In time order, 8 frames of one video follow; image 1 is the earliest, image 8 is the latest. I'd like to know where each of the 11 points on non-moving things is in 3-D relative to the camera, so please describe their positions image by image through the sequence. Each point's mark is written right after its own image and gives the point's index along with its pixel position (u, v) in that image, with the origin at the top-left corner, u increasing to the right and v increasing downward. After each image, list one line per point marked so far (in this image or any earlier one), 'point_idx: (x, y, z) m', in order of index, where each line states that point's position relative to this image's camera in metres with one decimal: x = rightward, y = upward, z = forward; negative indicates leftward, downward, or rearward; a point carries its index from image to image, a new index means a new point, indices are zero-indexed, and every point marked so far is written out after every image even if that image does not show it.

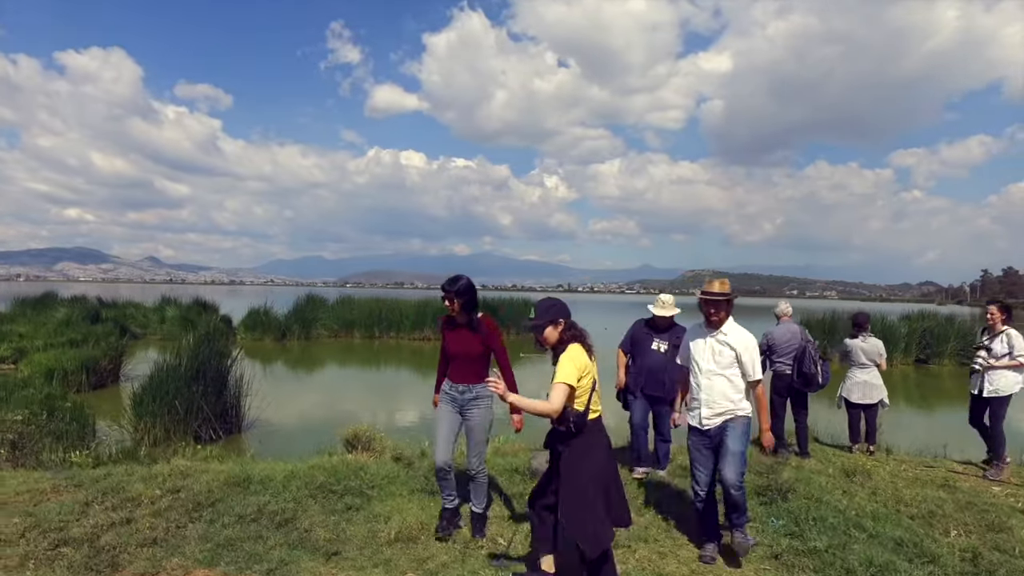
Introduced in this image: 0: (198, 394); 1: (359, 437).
0: (-4.8, -1.6, +10.0) m
1: (-1.6, -1.7, +7.3) m
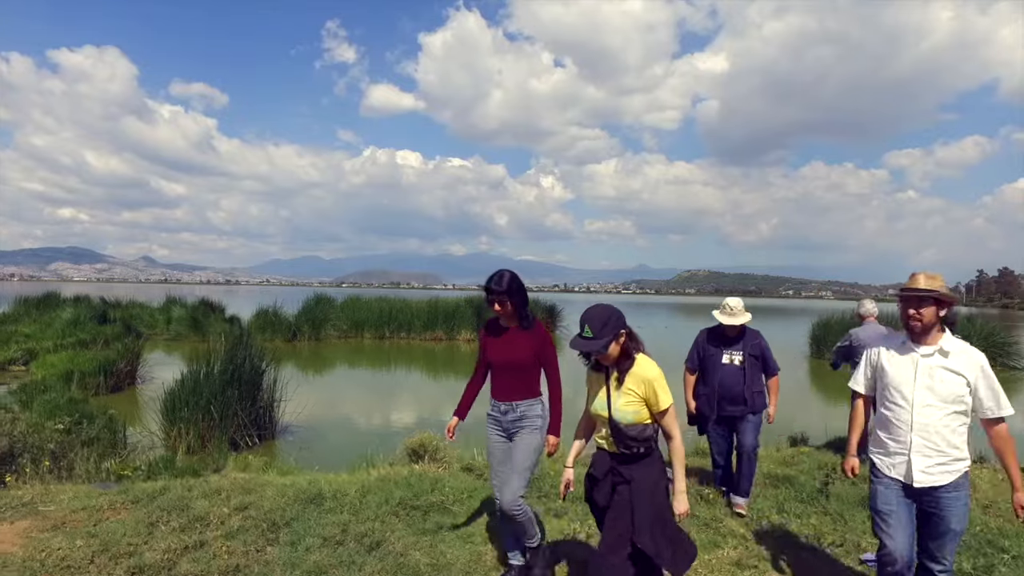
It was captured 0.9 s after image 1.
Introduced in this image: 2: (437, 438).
0: (-4.1, -1.6, +9.5) m
1: (-0.8, -1.7, +6.9) m
2: (-0.7, -1.7, +7.3) m
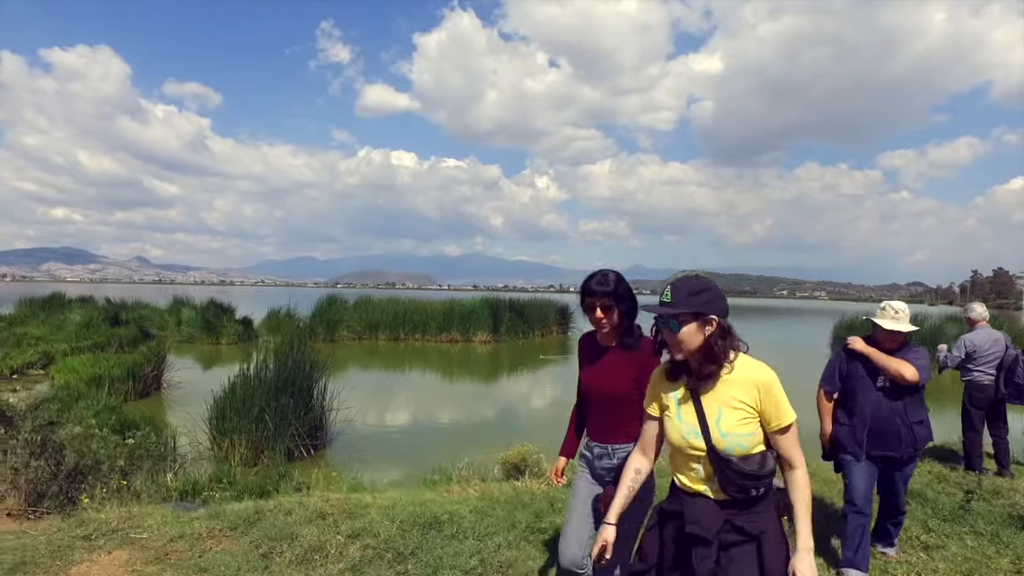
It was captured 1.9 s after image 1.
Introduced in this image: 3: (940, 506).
0: (-3.1, -1.7, +9.0) m
1: (+0.2, -1.7, +6.4) m
2: (+0.3, -1.7, +6.9) m
3: (+3.7, -1.9, +5.5) m
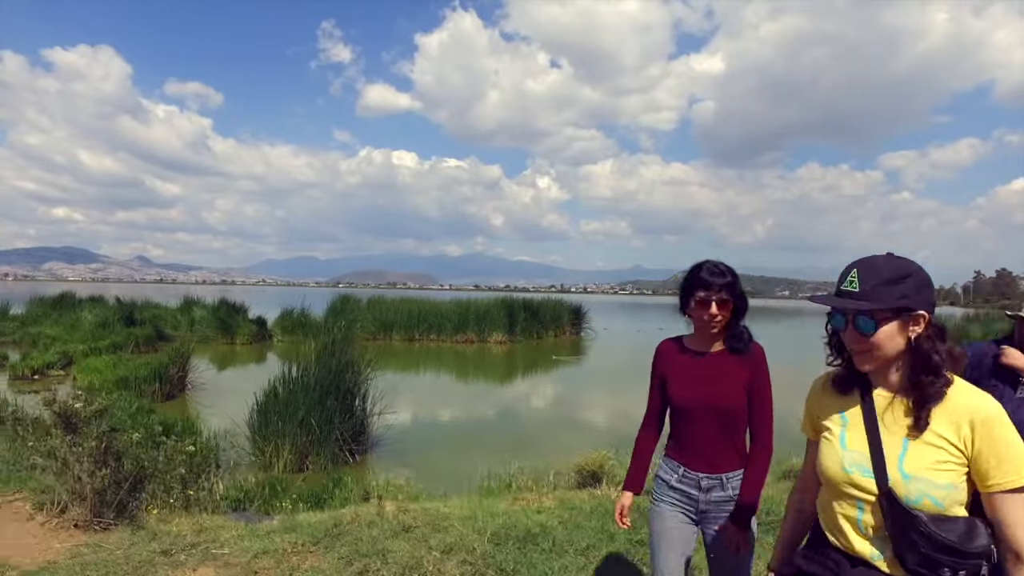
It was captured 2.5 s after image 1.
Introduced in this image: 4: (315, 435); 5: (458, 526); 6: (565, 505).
0: (-2.4, -1.7, +8.8) m
1: (+0.8, -1.7, +6.2) m
2: (+1.0, -1.7, +6.6) m
3: (+4.4, -1.9, +5.3) m
4: (-2.6, -1.9, +8.5) m
5: (-0.4, -1.8, +4.8) m
6: (+0.4, -1.9, +5.5) m
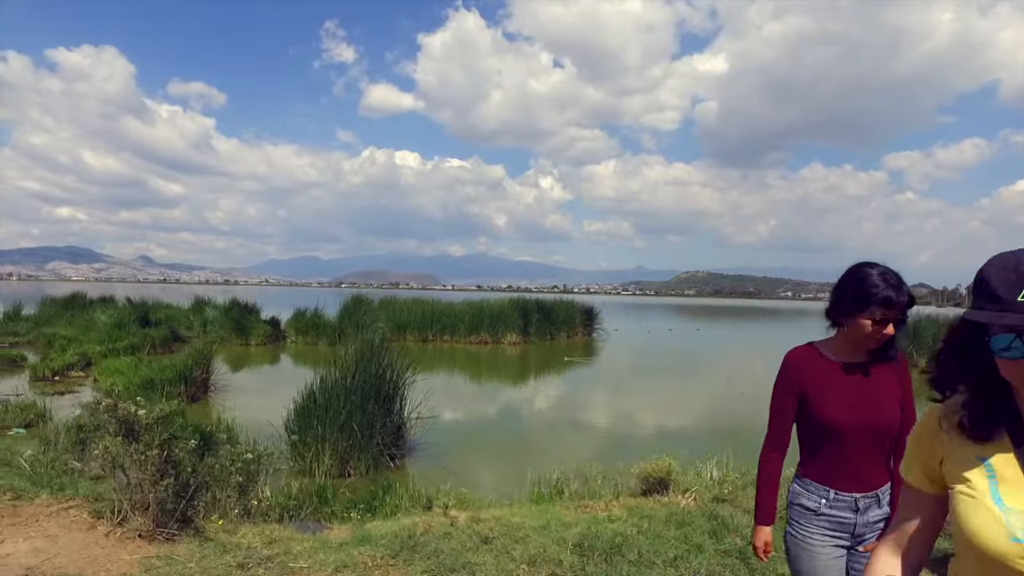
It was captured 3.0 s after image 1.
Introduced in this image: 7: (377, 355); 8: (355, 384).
0: (-1.8, -1.7, +8.6) m
1: (+1.4, -1.8, +6.0) m
2: (+1.6, -1.8, +6.5) m
3: (+5.0, -1.9, +5.1) m
4: (-2.0, -2.0, +8.3) m
5: (+0.1, -1.8, +4.6) m
6: (+1.0, -1.9, +5.3) m
7: (-1.9, -1.0, +9.1) m
8: (-2.1, -1.3, +8.7) m
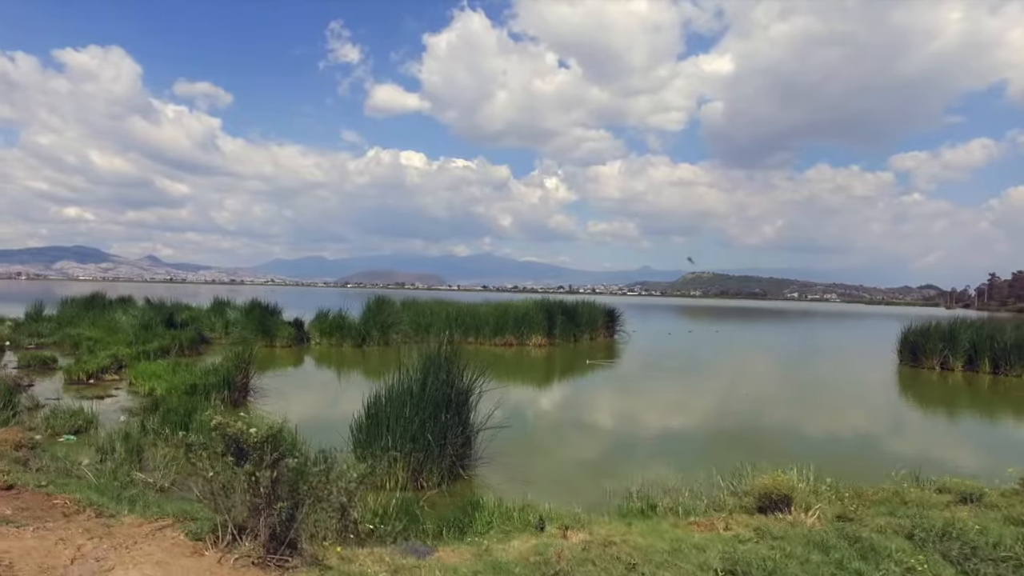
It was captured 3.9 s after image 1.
0: (-0.9, -1.8, +8.3) m
1: (+2.4, -1.8, +5.7) m
2: (+2.6, -1.8, +6.1) m
3: (+5.9, -2.0, +4.7) m
4: (-1.1, -2.0, +8.0) m
5: (+1.1, -1.9, +4.3) m
6: (+2.0, -2.0, +5.0) m
7: (-0.9, -1.0, +8.8) m
8: (-1.2, -1.4, +8.4) m
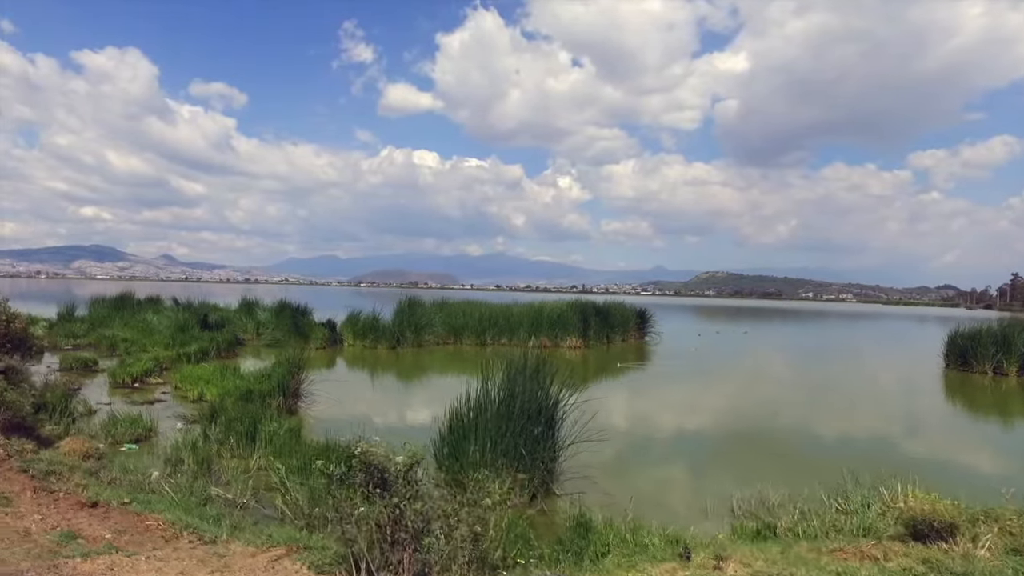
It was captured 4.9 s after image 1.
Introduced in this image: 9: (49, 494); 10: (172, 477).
0: (+0.3, -1.8, +7.9) m
1: (+3.5, -1.9, +5.1) m
2: (+3.7, -1.9, +5.6) m
3: (+7.0, -2.1, +4.2) m
4: (+0.1, -2.1, +7.6) m
5: (+2.2, -2.0, +3.8) m
6: (+3.1, -2.0, +4.5) m
7: (+0.2, -1.1, +8.4) m
8: (0.0, -1.4, +7.9) m
9: (-4.7, -2.1, +6.4) m
10: (-4.2, -2.4, +8.0) m
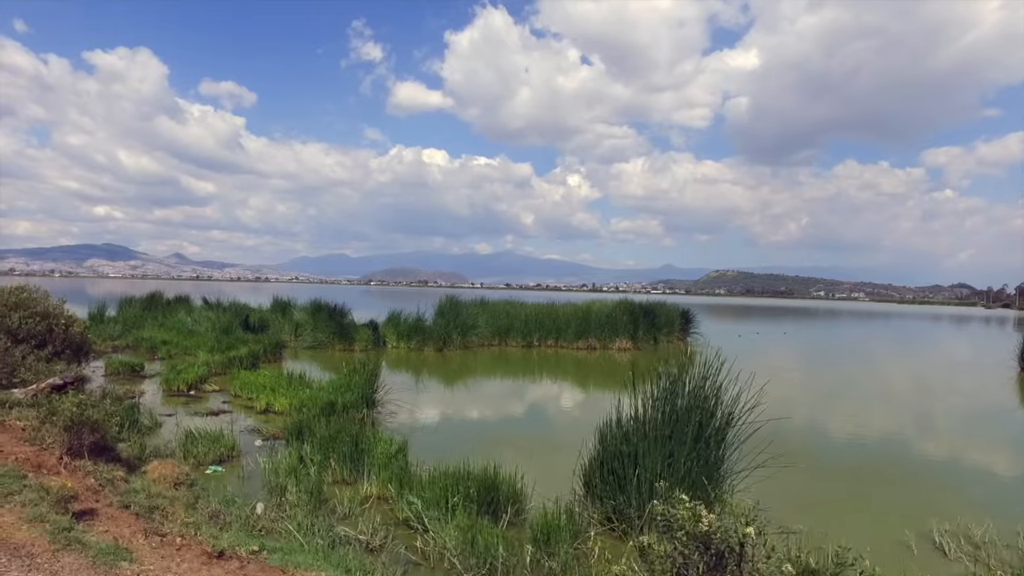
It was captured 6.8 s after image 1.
0: (+2.1, -1.9, +6.7) m
1: (+5.2, -1.9, +4.0) m
2: (+5.4, -1.9, +4.4) m
3: (+8.7, -2.1, +2.9) m
4: (+1.9, -2.1, +6.4) m
5: (+3.9, -2.0, +2.7) m
6: (+4.8, -2.1, +3.3) m
7: (+2.0, -1.1, +7.2) m
8: (+1.8, -1.5, +6.8) m
9: (-2.9, -2.1, +5.3) m
10: (-2.5, -2.4, +6.9) m
